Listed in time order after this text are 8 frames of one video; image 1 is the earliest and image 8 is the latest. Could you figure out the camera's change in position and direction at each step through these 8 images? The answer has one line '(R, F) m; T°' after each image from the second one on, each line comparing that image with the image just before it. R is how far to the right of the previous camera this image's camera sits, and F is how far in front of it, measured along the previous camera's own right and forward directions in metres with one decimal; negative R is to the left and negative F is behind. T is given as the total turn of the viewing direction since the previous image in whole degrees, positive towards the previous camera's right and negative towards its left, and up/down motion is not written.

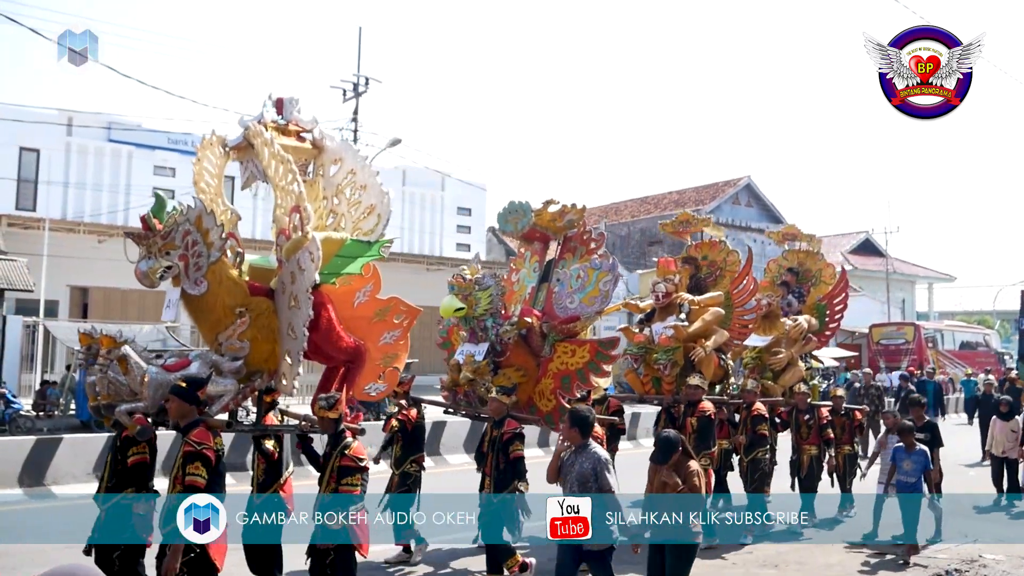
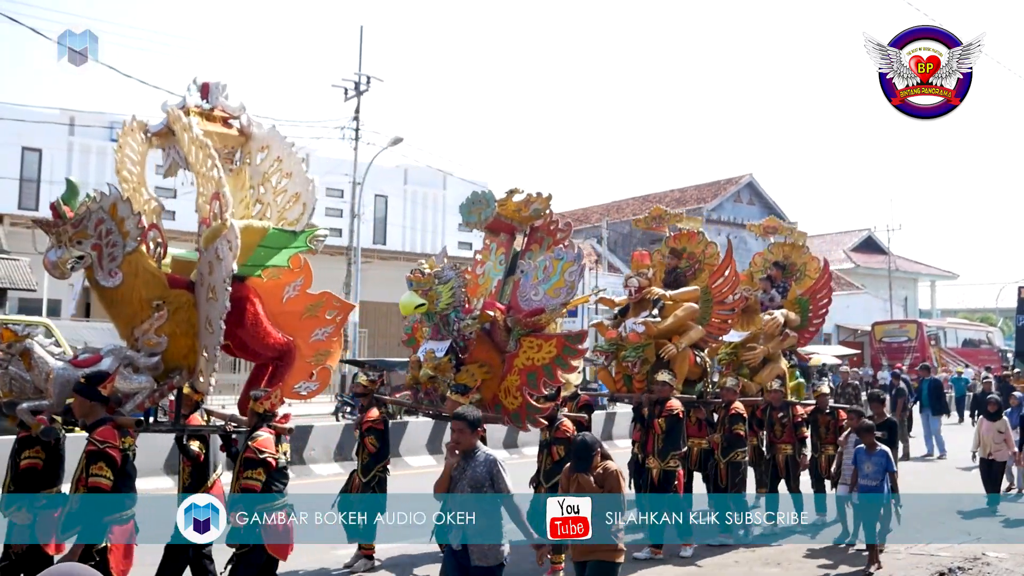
(+0.3, +0.3) m; 0°
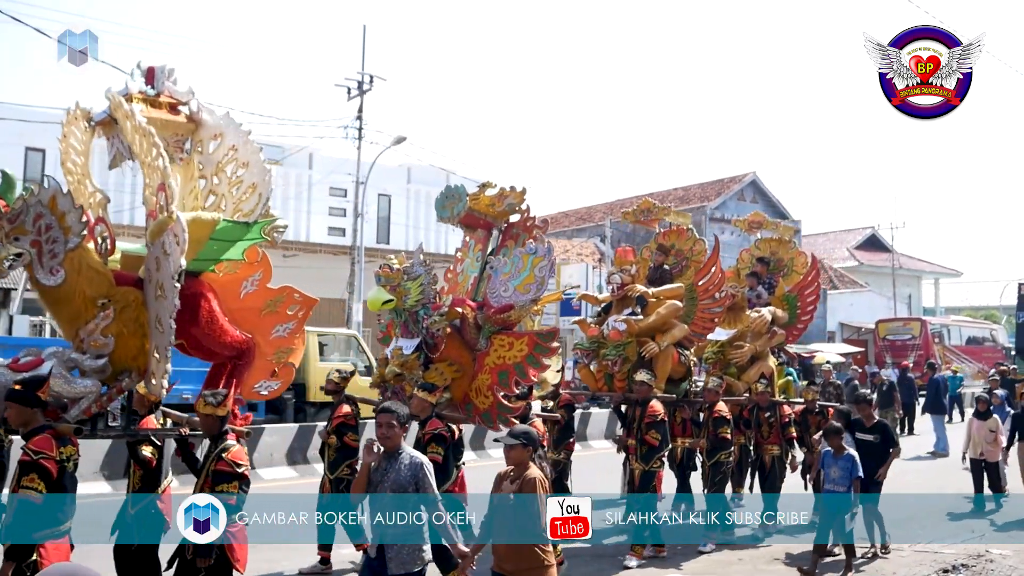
(+0.2, +0.1) m; 0°
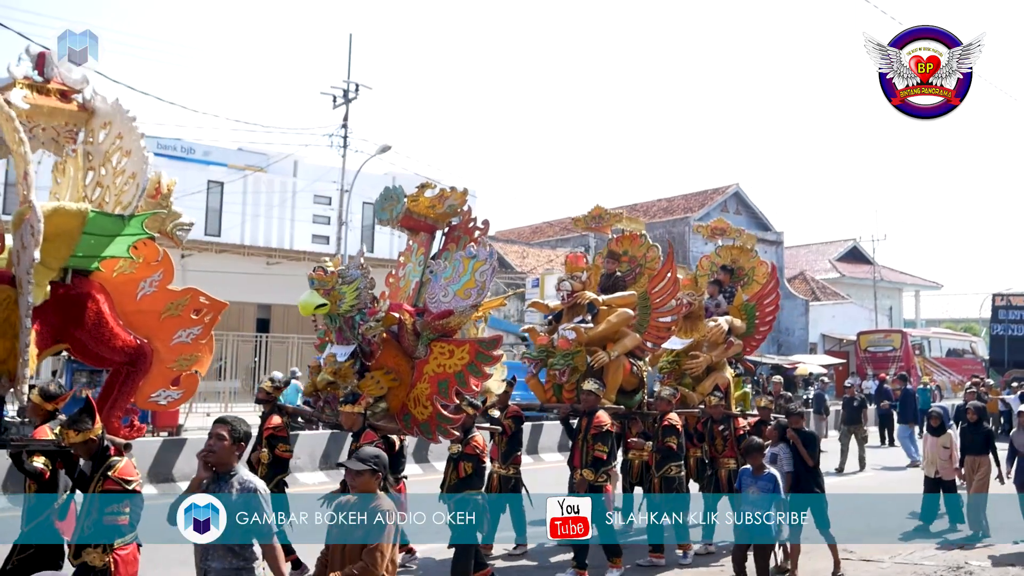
(+0.3, +0.3) m; +1°
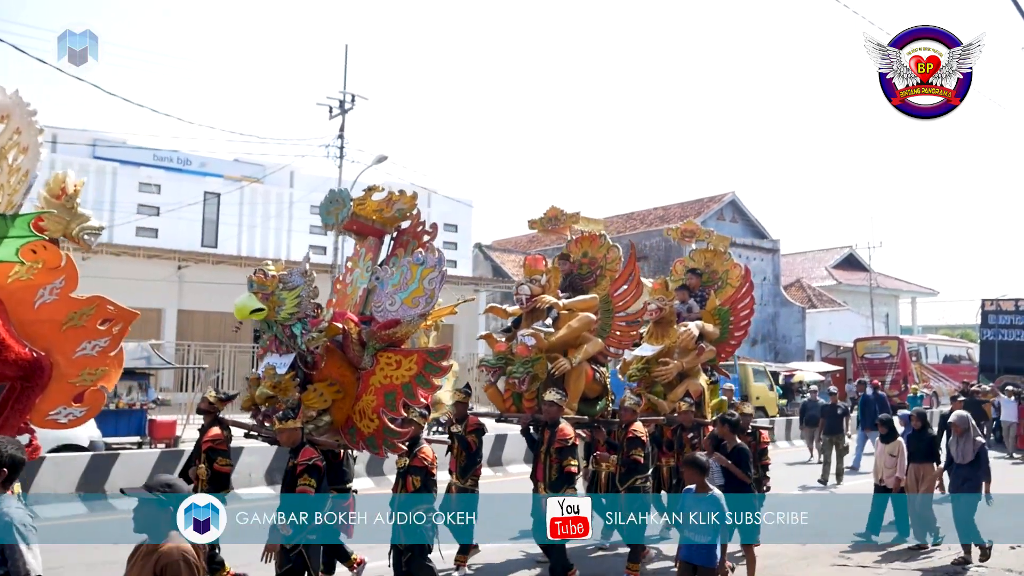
(+0.3, +0.3) m; 0°
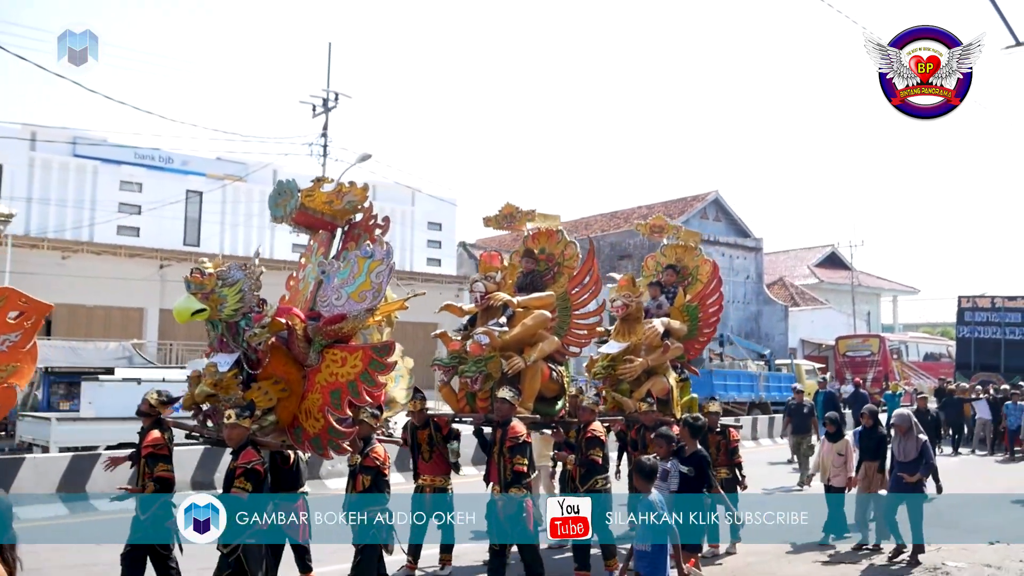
(+0.2, +0.2) m; +1°
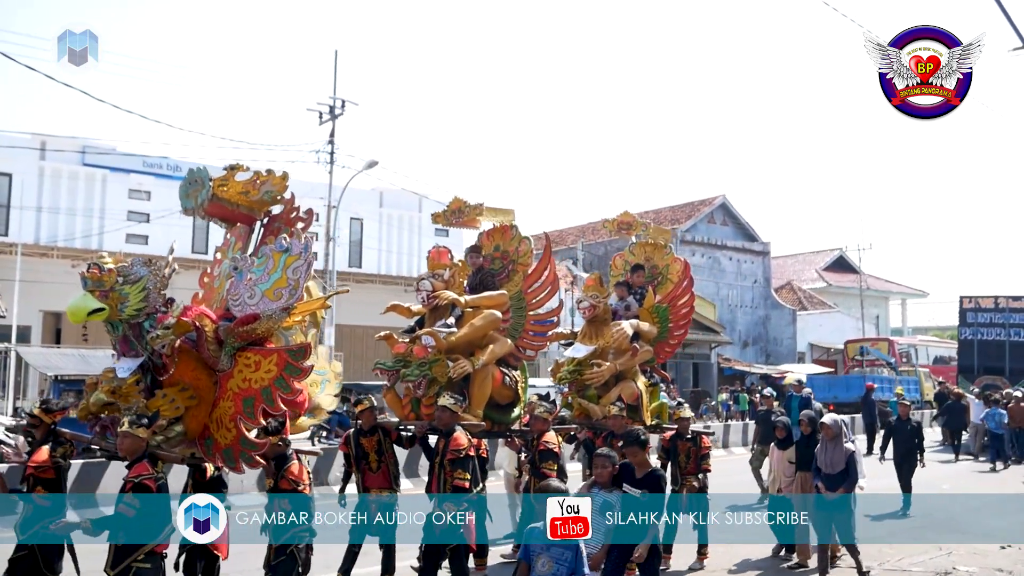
(+0.4, +0.5) m; 0°
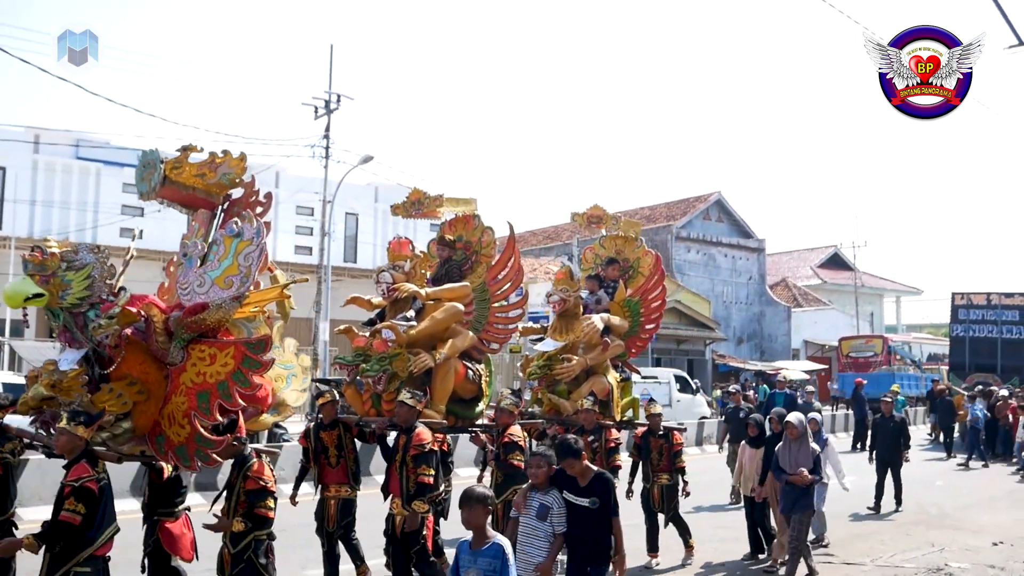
(+0.2, +0.1) m; 0°
